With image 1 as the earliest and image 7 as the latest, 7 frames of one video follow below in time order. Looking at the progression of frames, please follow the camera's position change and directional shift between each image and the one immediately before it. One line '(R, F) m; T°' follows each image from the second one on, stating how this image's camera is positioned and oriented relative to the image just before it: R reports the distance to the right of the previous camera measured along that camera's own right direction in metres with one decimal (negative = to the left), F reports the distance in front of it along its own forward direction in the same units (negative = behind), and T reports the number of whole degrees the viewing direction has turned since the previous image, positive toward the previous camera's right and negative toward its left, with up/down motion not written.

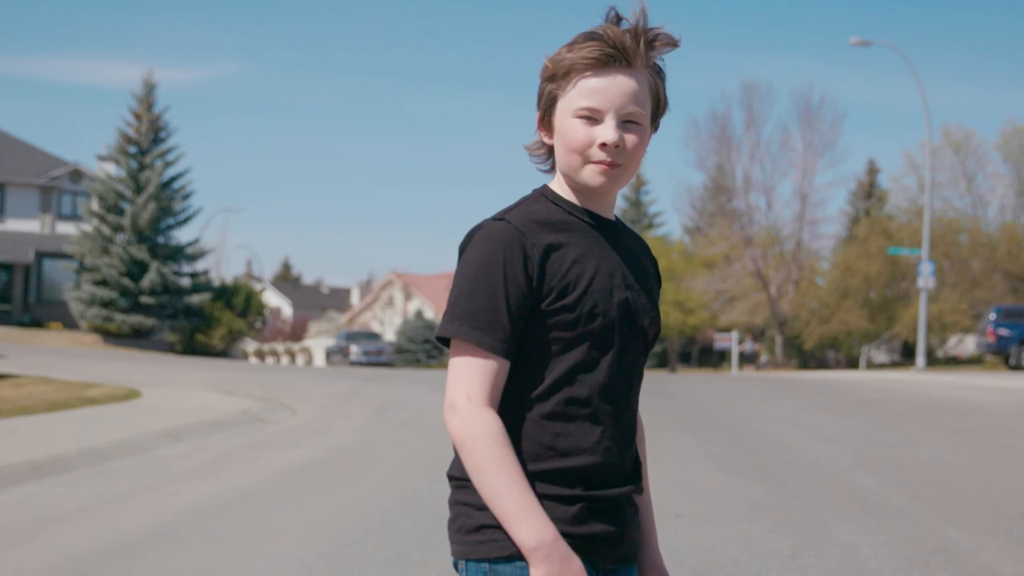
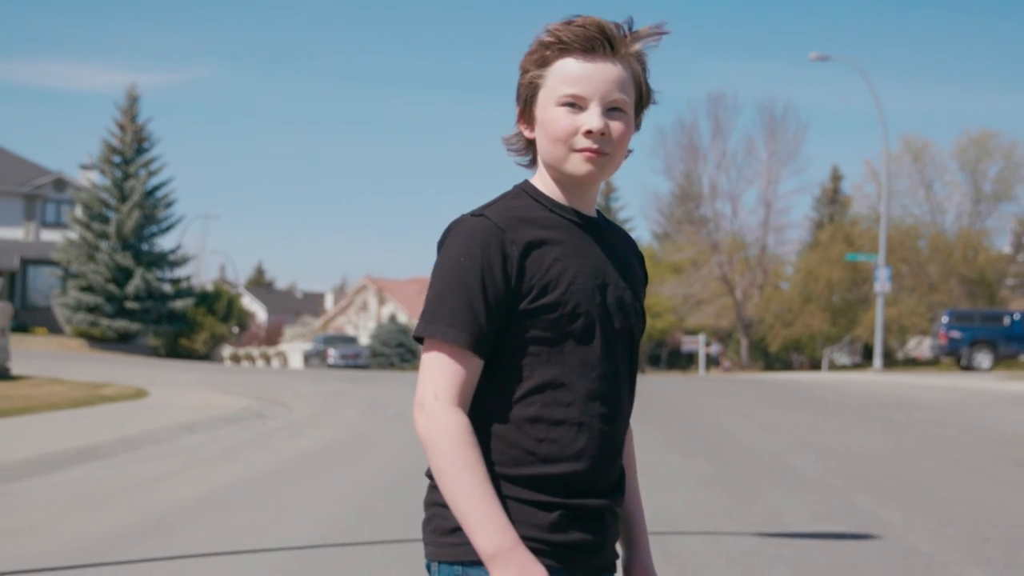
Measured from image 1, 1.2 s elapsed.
(-0.1, -1.4) m; +1°
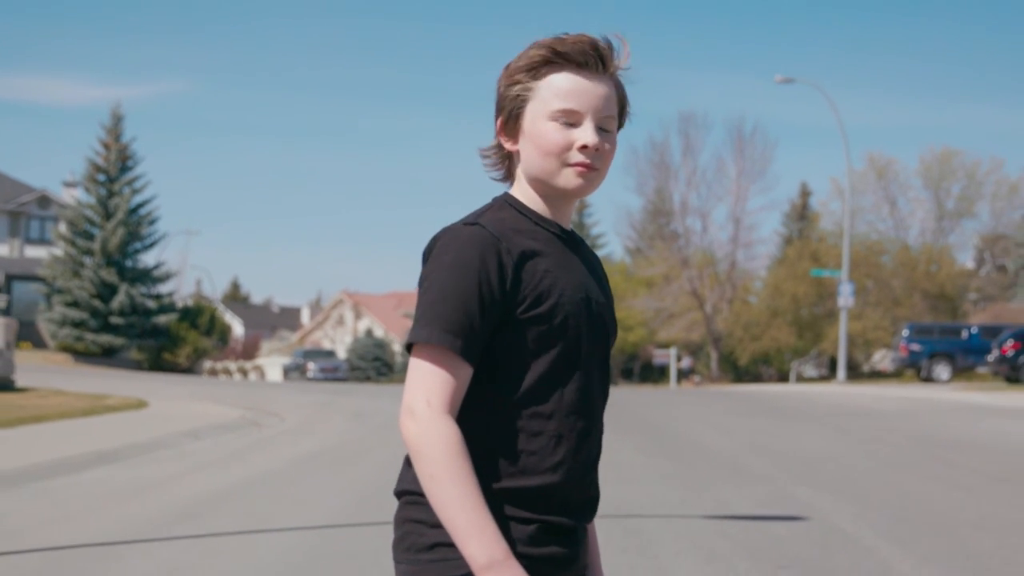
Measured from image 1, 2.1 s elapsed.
(-0.1, -1.1) m; +1°
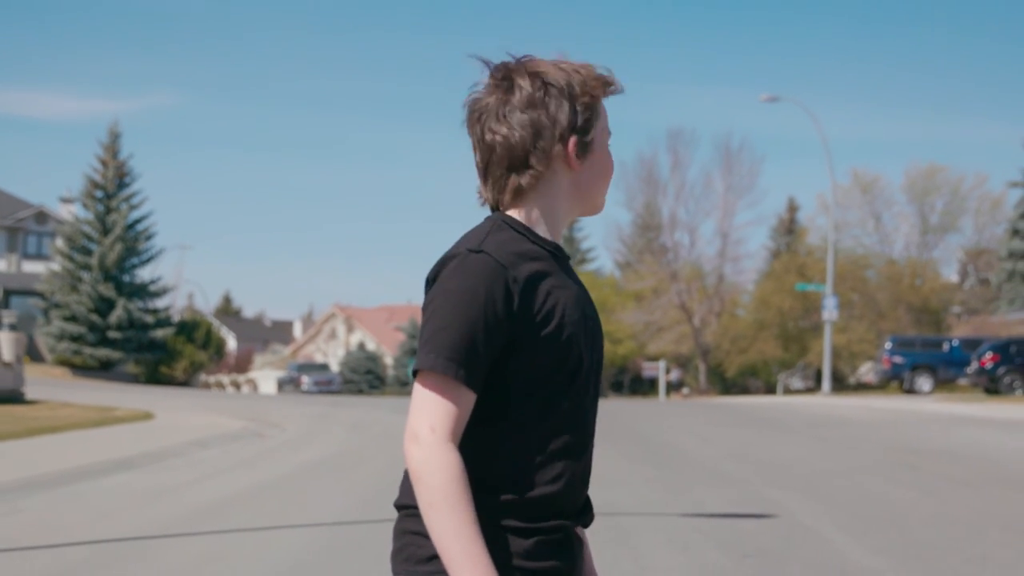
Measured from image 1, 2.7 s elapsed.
(0.0, -0.7) m; 0°
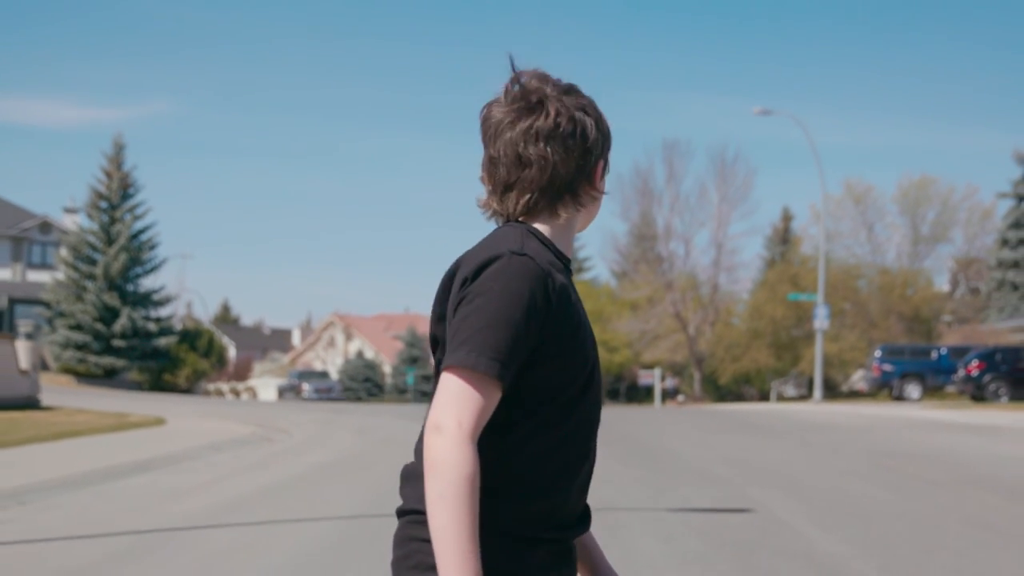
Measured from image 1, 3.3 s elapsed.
(0.0, -0.8) m; 0°
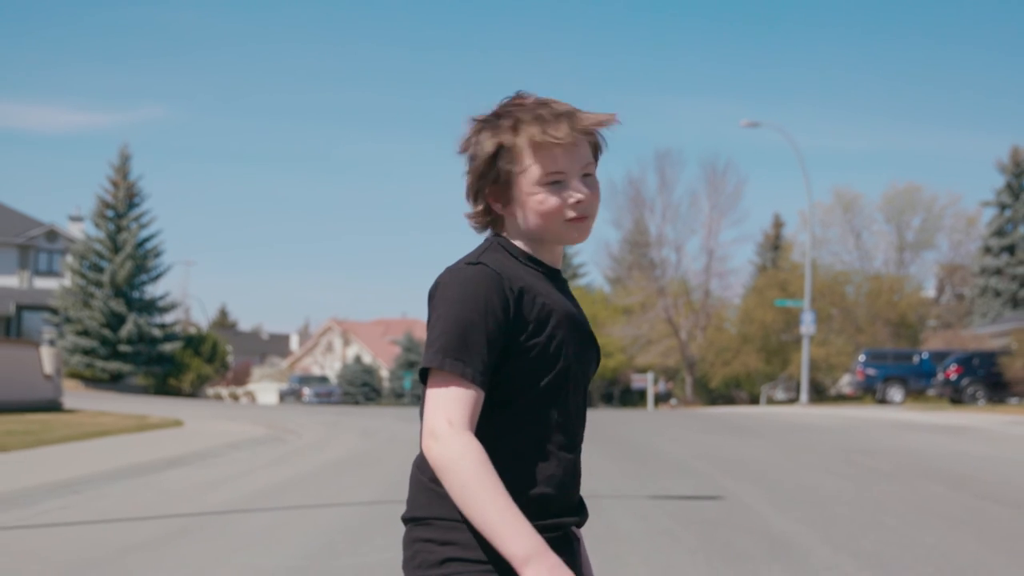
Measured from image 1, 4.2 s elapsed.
(0.0, -1.2) m; 0°
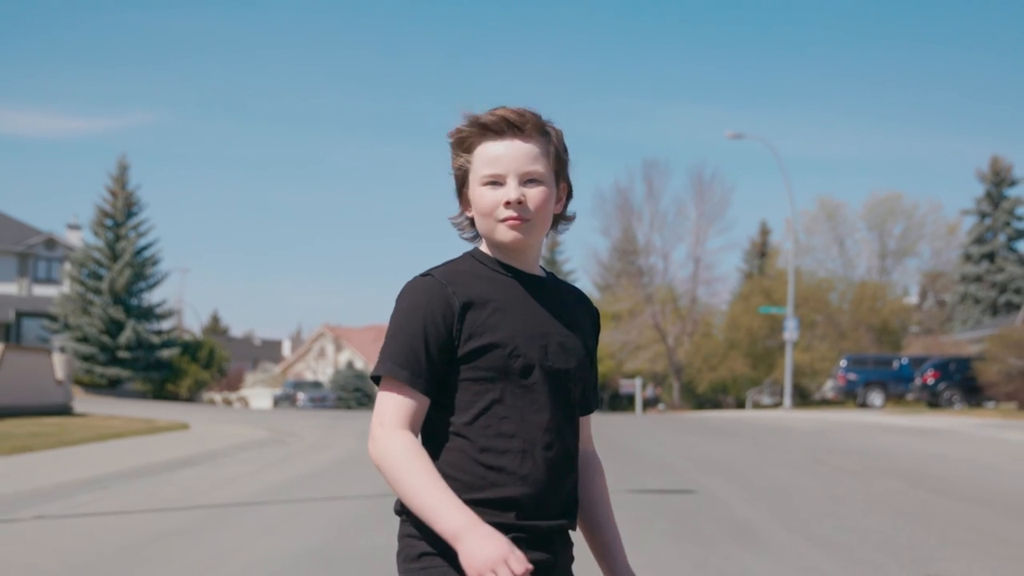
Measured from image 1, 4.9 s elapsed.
(0.0, -1.0) m; +1°
